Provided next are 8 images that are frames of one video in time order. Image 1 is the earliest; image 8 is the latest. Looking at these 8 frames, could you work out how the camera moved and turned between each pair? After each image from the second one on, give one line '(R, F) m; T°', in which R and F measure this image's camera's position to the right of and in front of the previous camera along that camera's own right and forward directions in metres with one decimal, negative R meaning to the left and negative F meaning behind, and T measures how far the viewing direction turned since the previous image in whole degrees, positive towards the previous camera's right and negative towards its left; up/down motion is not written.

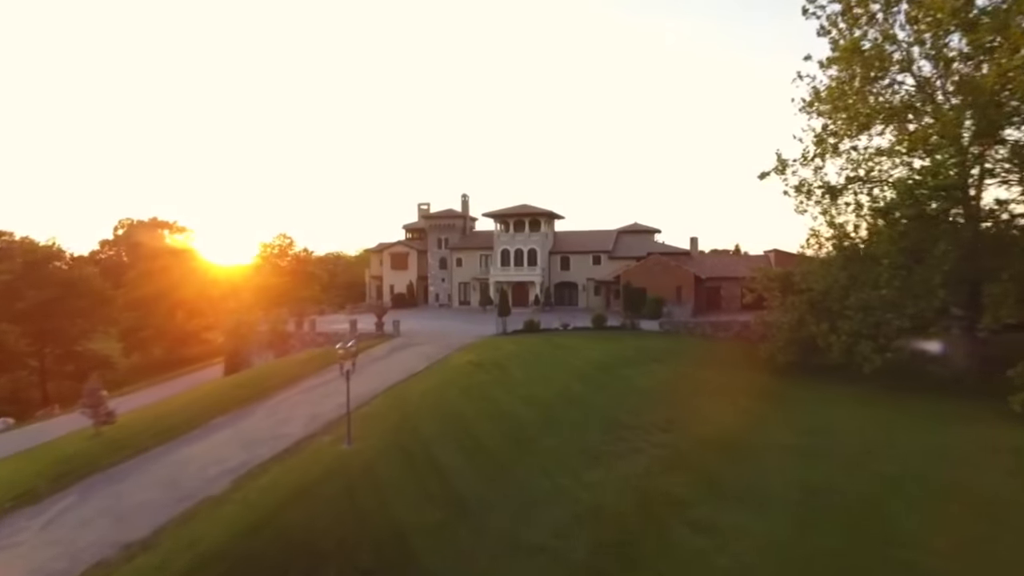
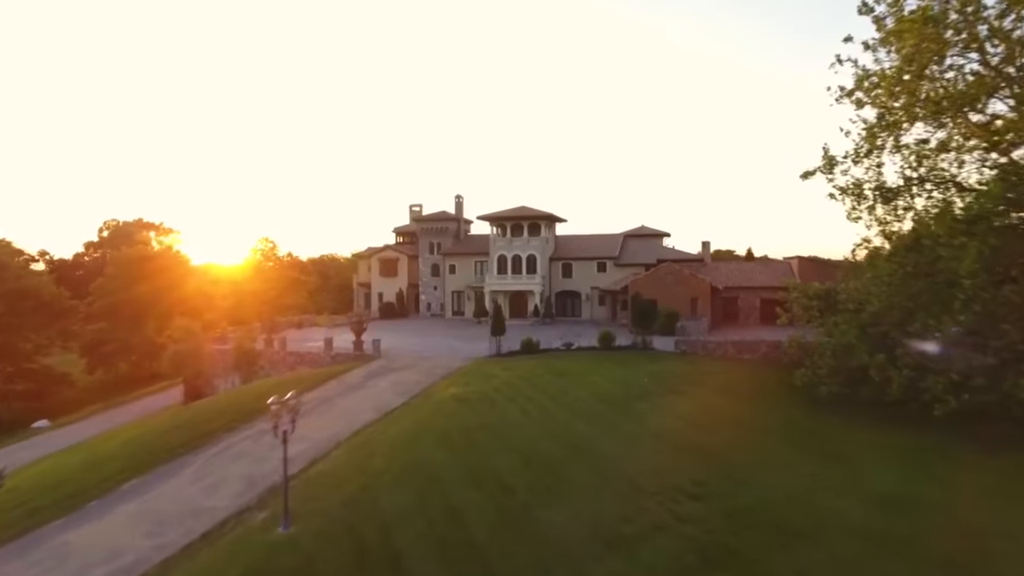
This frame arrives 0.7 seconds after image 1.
(+0.3, +5.3) m; 0°
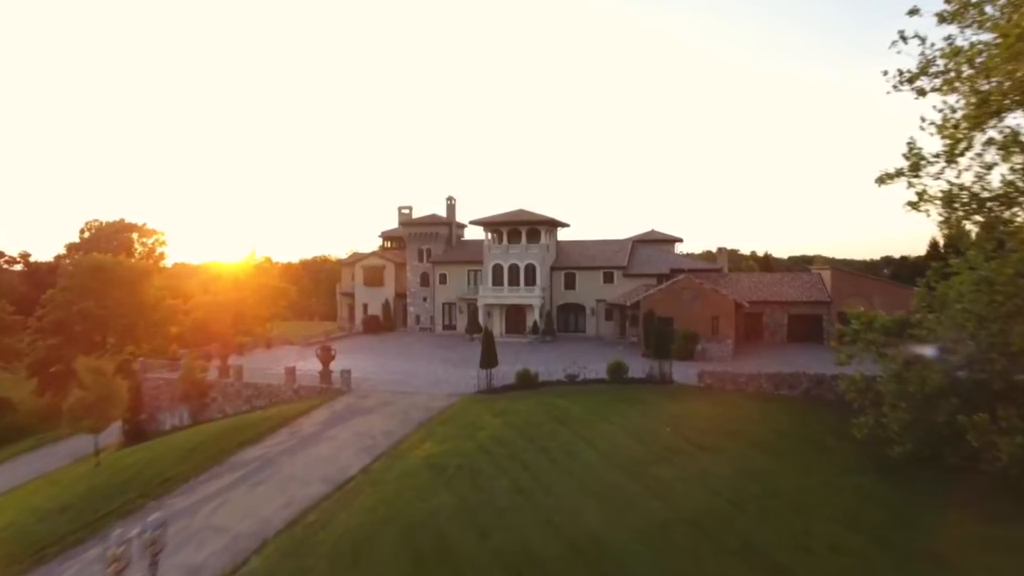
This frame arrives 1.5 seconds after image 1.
(+0.4, +6.1) m; 0°
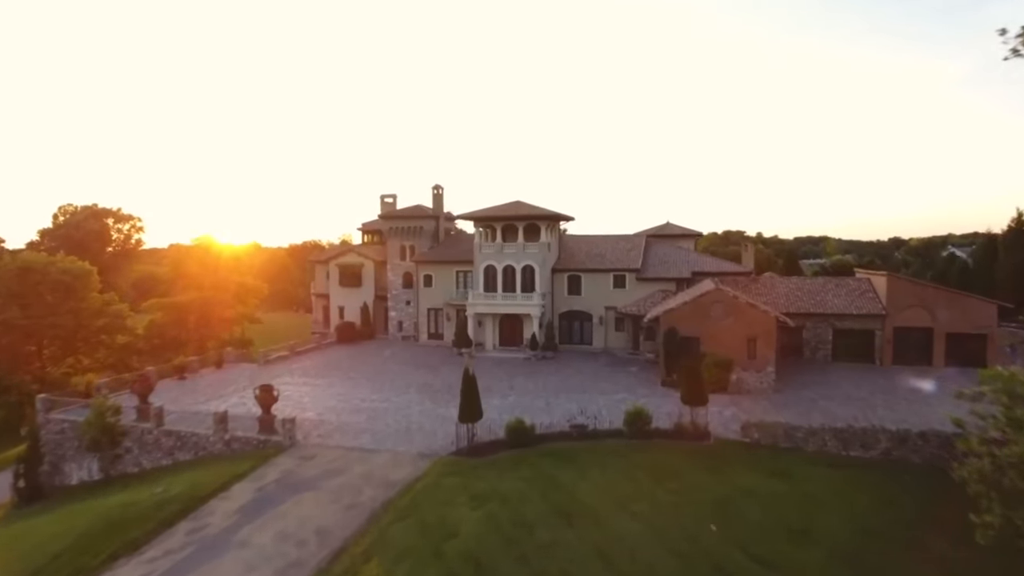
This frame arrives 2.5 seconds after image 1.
(+0.5, +7.6) m; 0°
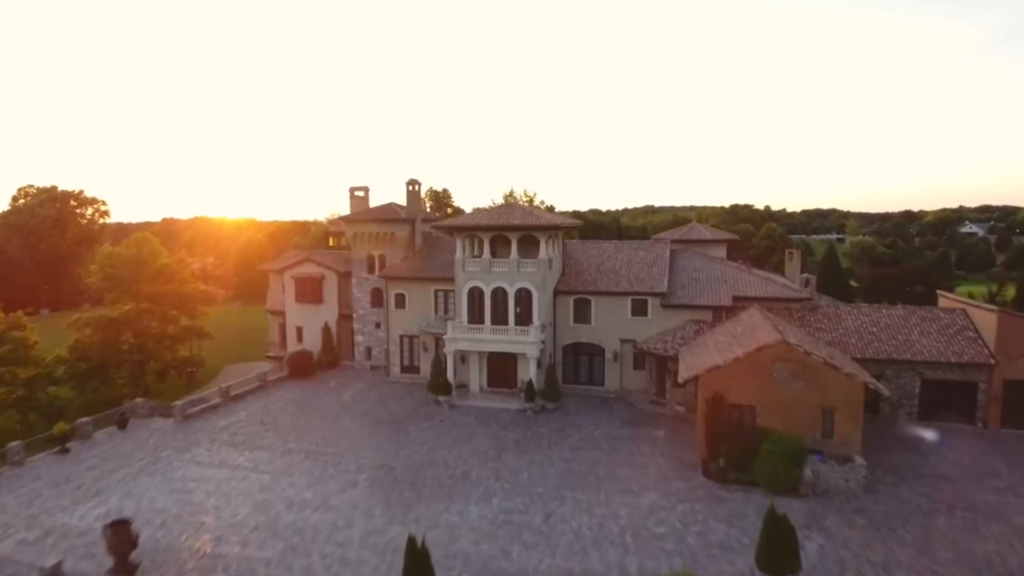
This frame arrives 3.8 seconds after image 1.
(+0.6, +9.8) m; 0°
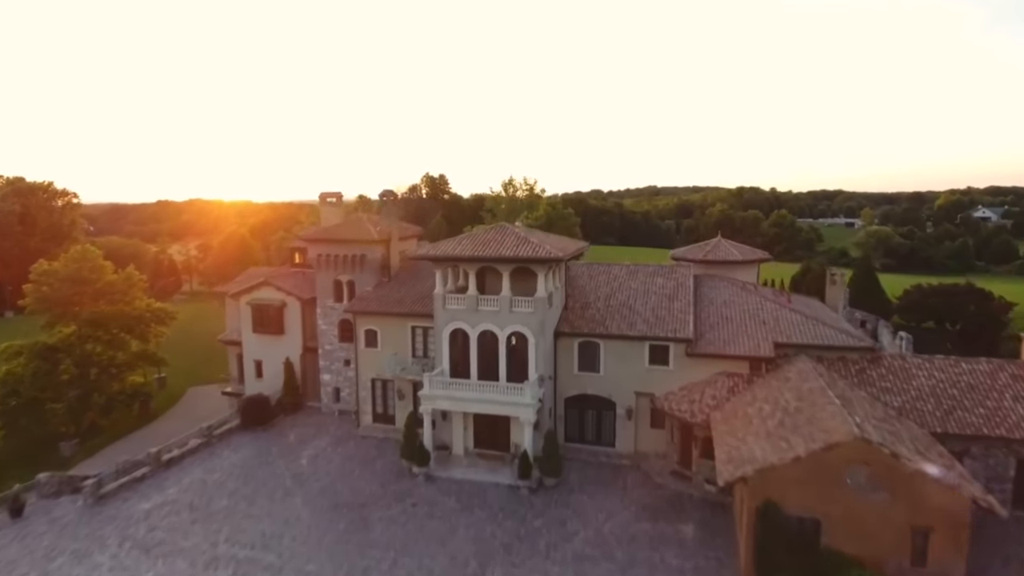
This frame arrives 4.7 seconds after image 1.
(+0.5, +6.7) m; 0°
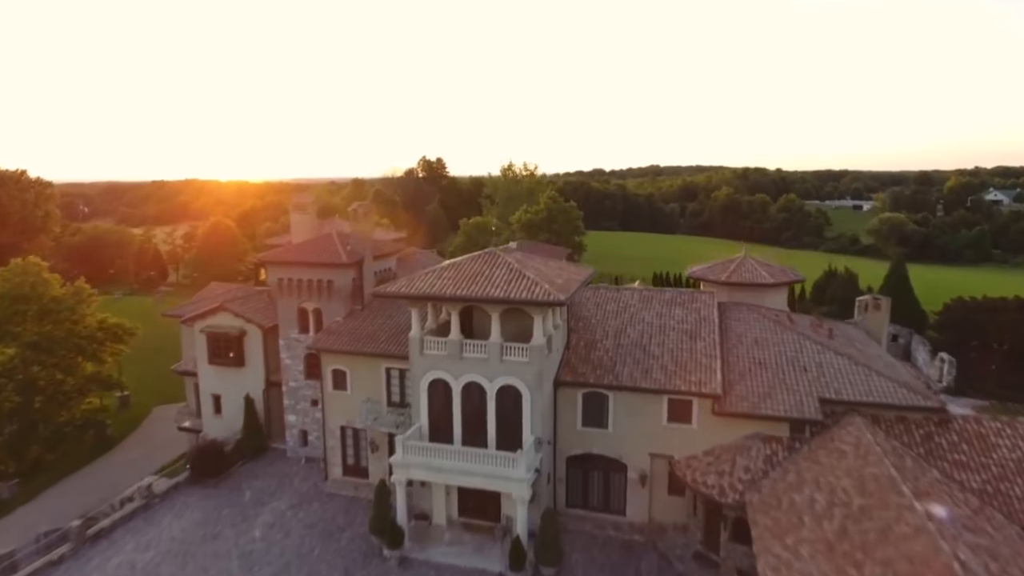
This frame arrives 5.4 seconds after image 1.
(+0.4, +5.2) m; 0°
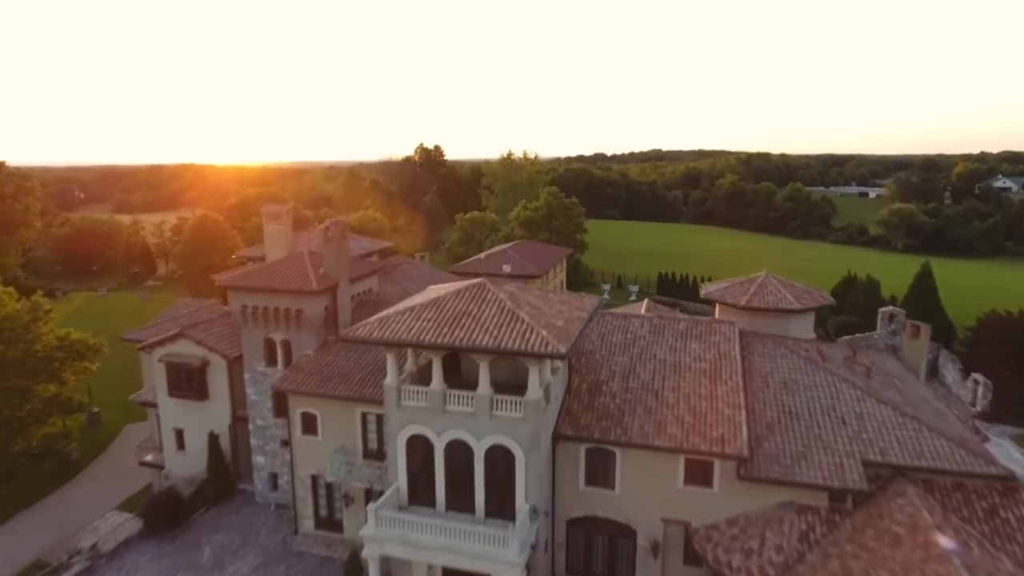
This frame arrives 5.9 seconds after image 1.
(+0.3, +3.6) m; 0°
